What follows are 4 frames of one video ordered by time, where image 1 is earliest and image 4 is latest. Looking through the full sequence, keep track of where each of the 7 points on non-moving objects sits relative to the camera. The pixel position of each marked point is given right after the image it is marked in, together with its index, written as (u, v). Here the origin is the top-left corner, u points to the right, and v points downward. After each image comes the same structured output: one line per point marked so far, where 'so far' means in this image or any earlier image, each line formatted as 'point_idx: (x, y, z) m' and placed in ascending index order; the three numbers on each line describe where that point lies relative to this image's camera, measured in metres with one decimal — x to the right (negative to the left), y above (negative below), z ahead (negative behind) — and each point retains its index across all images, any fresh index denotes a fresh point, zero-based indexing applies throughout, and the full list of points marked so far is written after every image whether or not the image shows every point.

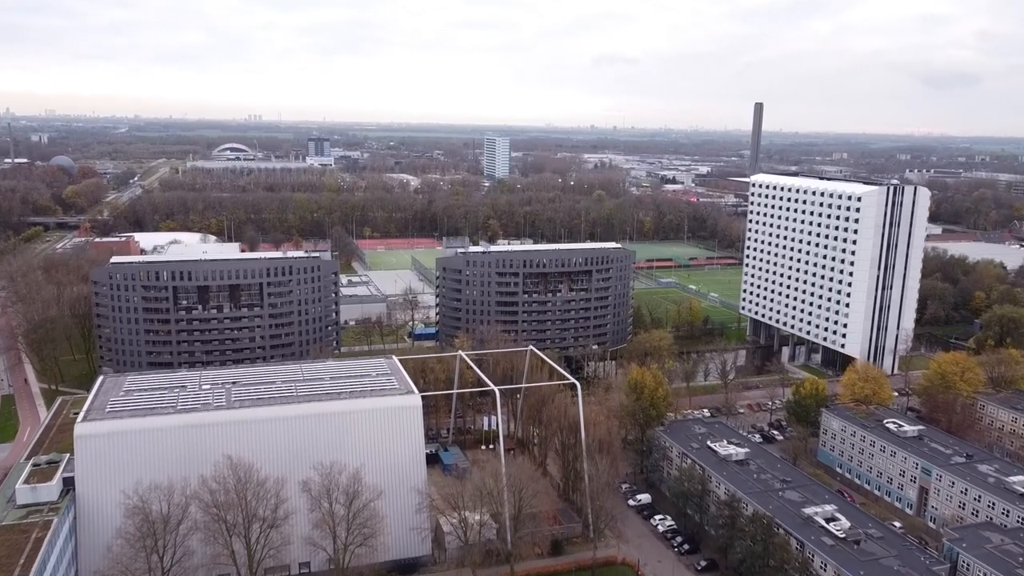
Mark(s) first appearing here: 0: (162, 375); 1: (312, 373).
0: (-8.7, -2.1, +18.7) m
1: (-5.1, -2.1, +18.9) m
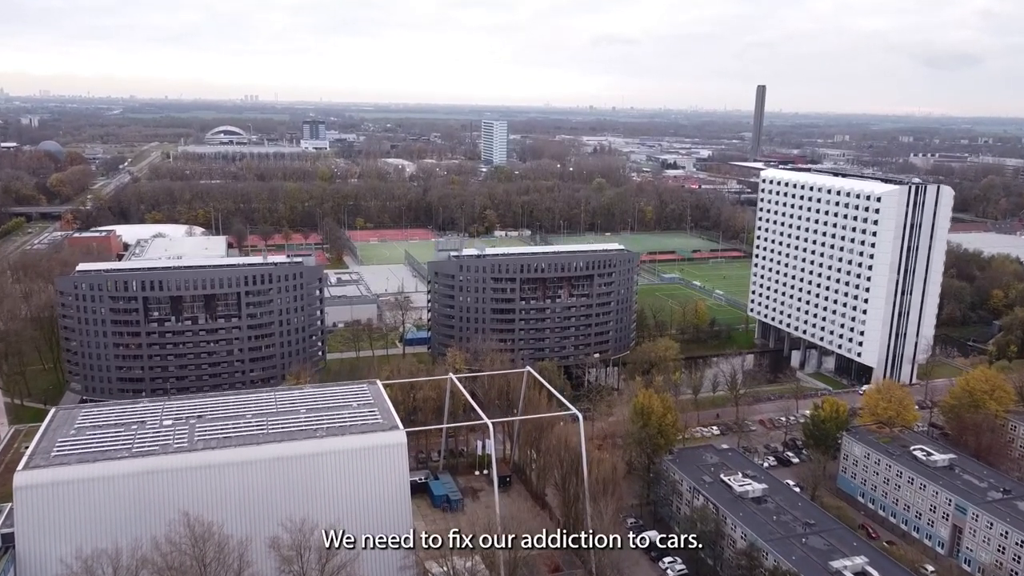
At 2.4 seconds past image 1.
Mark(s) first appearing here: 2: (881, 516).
0: (-8.8, -2.6, +16.9) m
1: (-5.2, -2.6, +17.2) m
2: (+9.5, -5.9, +19.3) m
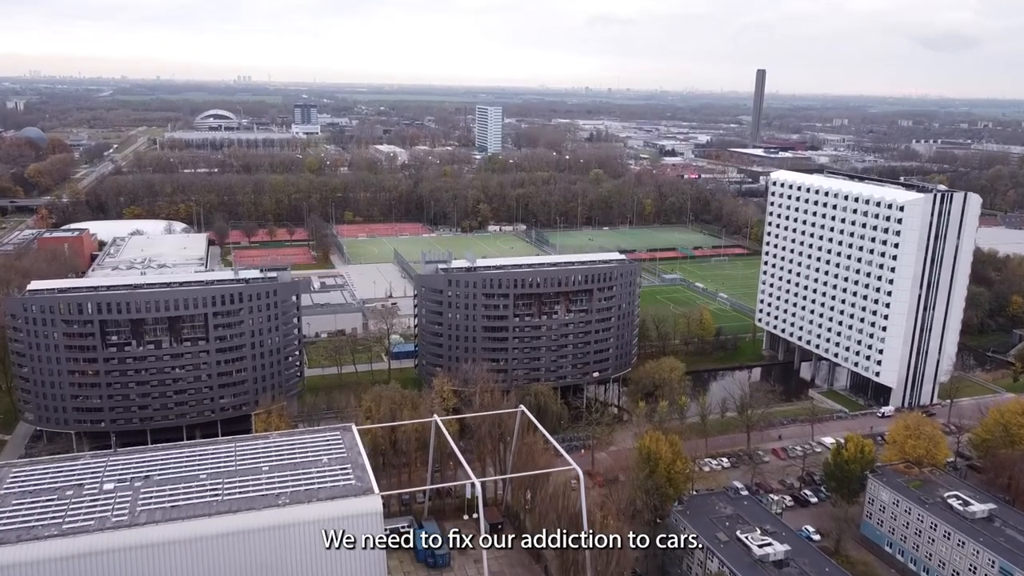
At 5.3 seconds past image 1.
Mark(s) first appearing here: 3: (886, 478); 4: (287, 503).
0: (-9.0, -3.4, +14.9) m
1: (-5.4, -3.4, +15.2) m
2: (+9.3, -6.6, +17.5) m
3: (+9.3, -4.7, +18.7) m
4: (-4.0, -3.8, +13.3) m
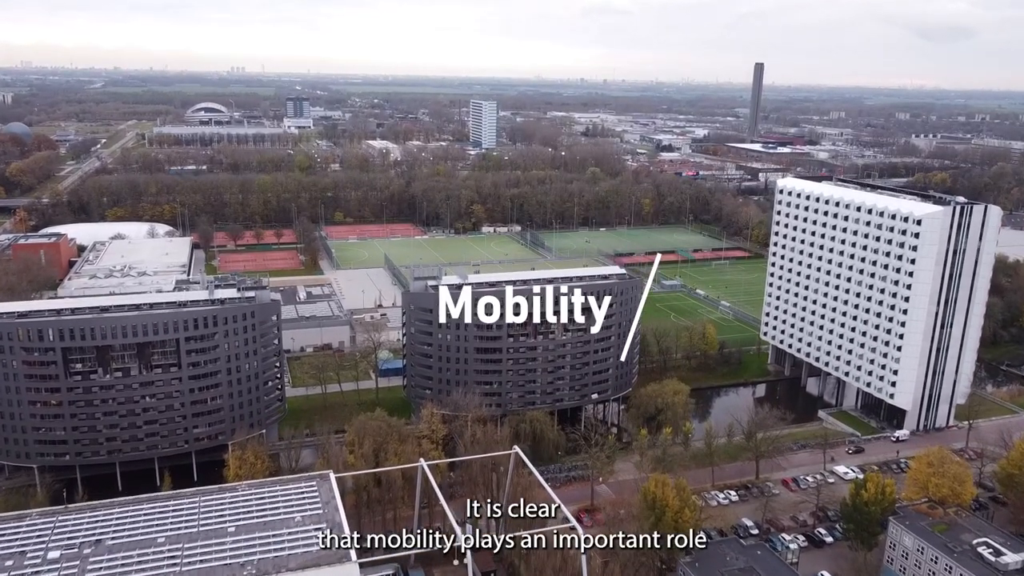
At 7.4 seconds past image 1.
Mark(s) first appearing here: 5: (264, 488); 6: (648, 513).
0: (-9.1, -4.1, +13.4) m
1: (-5.5, -4.1, +13.8) m
2: (+9.2, -7.3, +16.1) m
3: (+9.2, -5.4, +17.3) m
4: (-4.1, -4.6, +11.9) m
5: (-4.9, -3.9, +14.7) m
6: (+3.1, -5.0, +17.0) m
